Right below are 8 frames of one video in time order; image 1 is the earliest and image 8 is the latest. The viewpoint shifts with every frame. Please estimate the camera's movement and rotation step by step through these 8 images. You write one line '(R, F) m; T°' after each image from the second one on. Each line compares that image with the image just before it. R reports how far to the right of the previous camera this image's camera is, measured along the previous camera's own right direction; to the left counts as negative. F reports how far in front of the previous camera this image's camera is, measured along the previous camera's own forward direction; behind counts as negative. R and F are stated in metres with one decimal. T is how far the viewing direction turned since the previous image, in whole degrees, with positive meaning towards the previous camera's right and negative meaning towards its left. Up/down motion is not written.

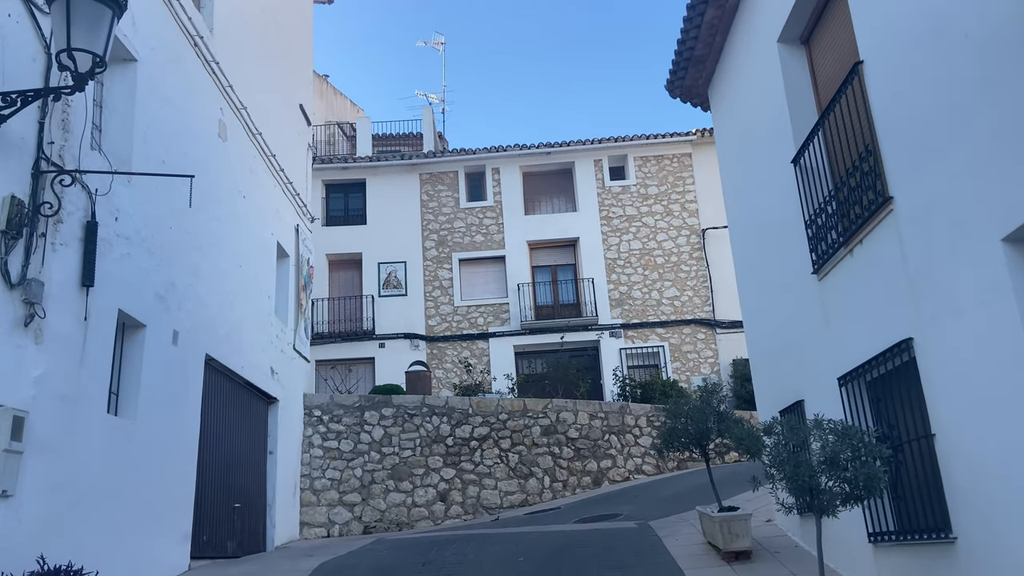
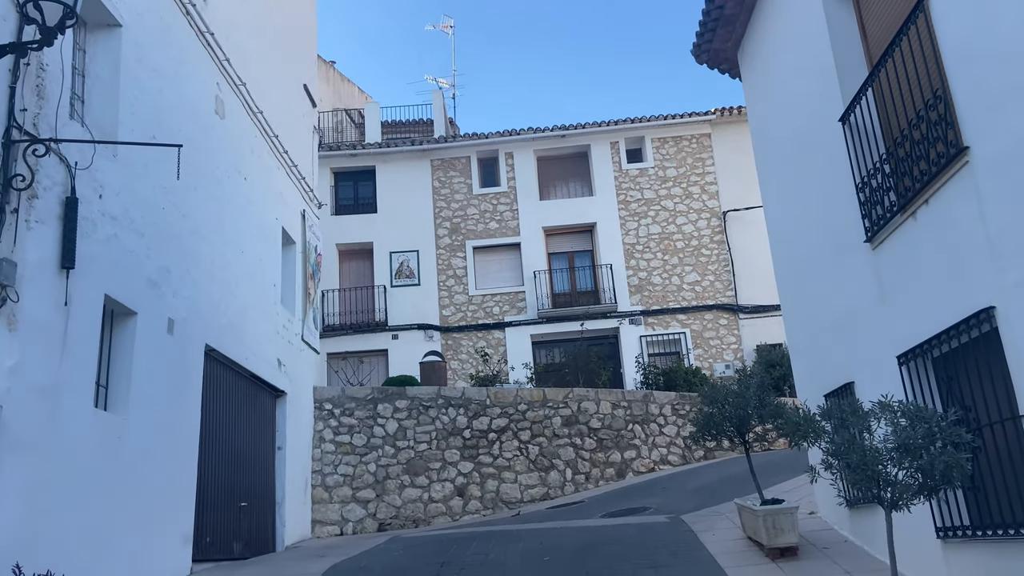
(-0.1, +0.6) m; -1°
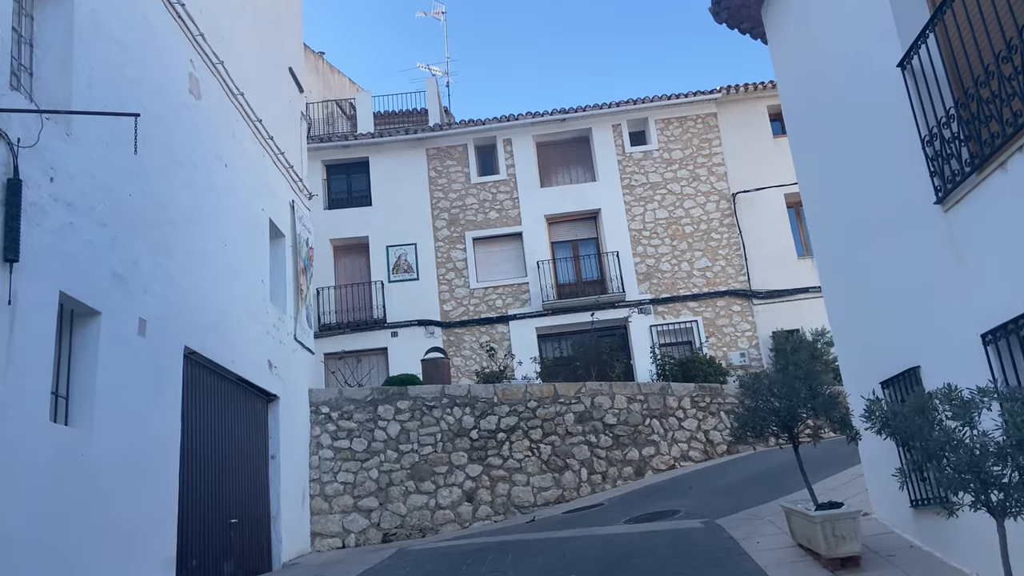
(-0.1, +0.8) m; 0°
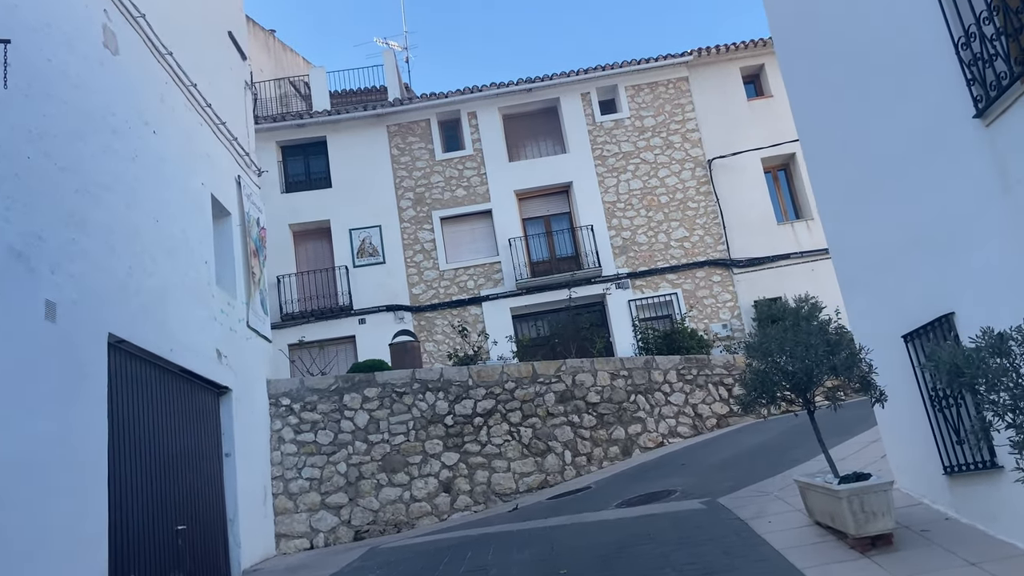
(0.0, +0.8) m; +2°
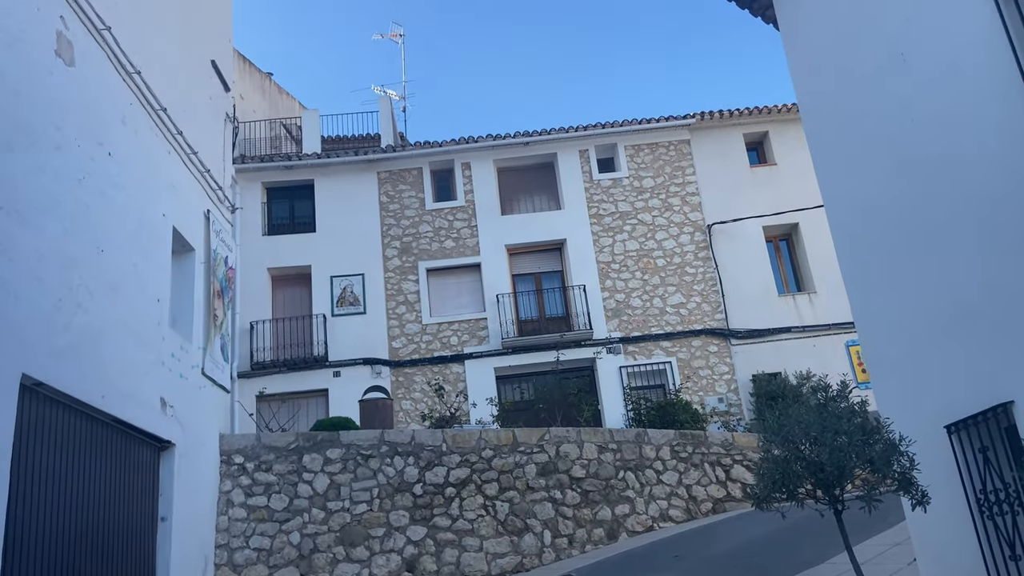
(+0.1, +0.8) m; +1°
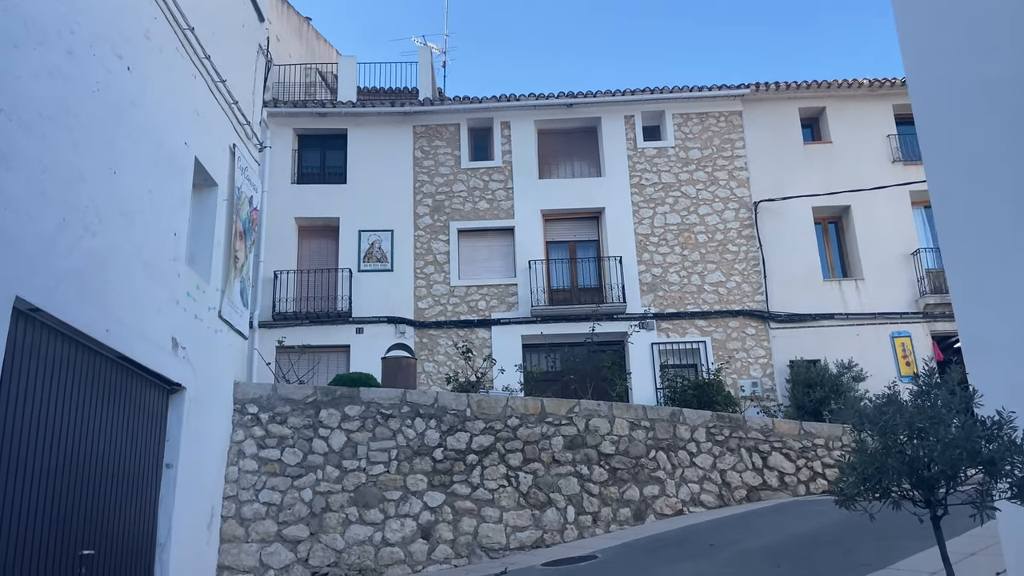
(-0.2, +0.6) m; -2°
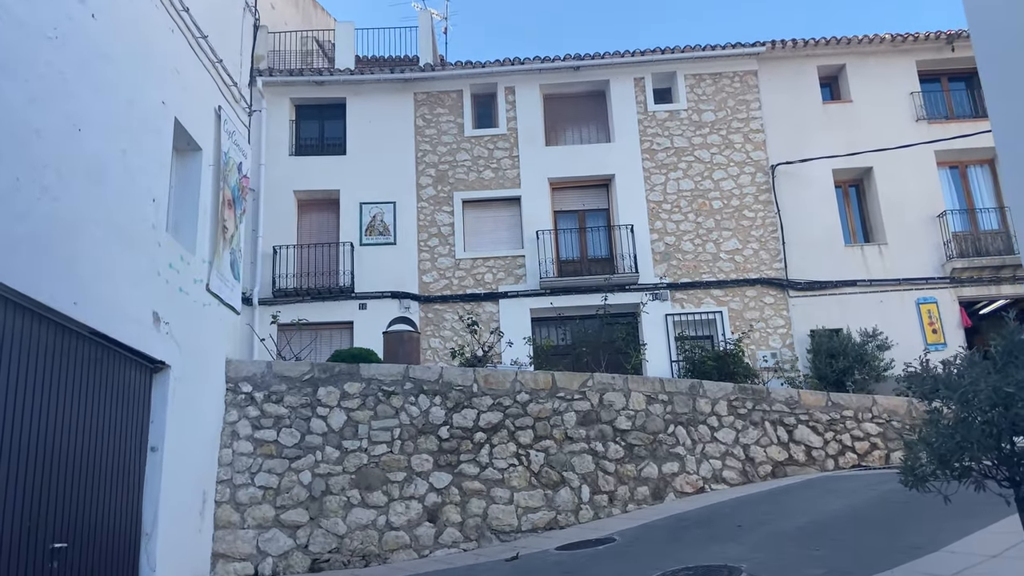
(0.0, +0.6) m; -1°
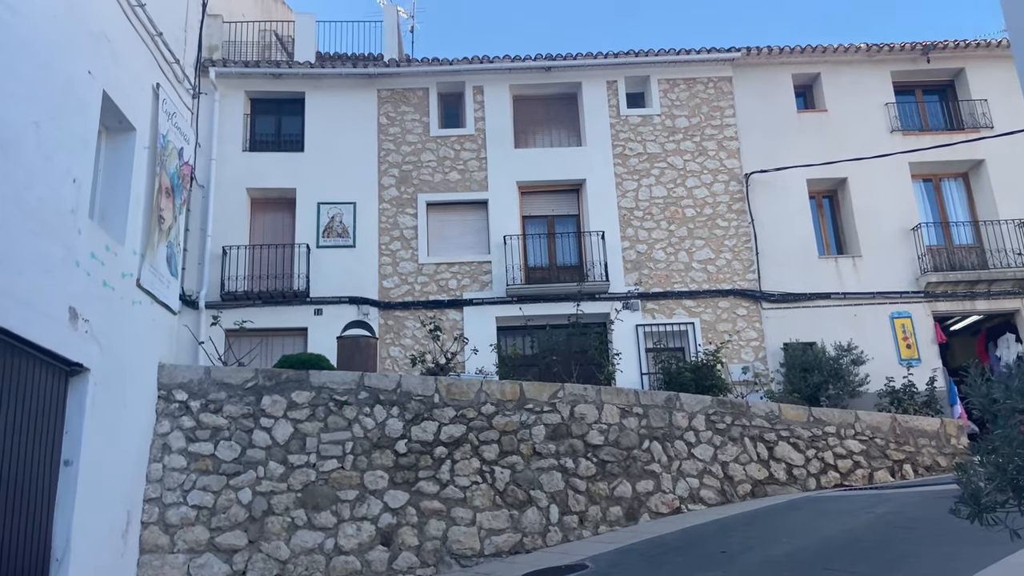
(0.0, +0.7) m; +3°
